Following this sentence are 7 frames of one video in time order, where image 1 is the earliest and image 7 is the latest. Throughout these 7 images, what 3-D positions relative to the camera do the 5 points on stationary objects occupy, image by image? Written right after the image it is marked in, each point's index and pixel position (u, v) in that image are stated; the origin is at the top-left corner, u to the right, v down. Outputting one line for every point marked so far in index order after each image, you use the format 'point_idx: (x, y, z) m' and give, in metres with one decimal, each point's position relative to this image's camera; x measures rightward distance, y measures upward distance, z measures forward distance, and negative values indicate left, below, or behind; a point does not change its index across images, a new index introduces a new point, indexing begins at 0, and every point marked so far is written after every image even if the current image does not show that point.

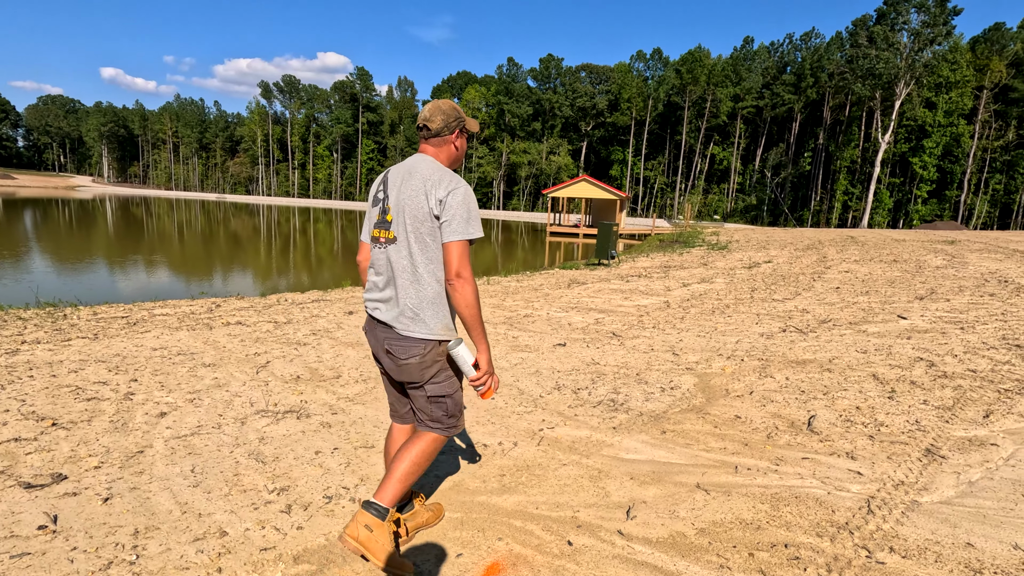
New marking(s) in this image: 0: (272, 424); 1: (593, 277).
0: (-1.4, -0.8, +3.1) m
1: (+1.7, +0.2, +11.0) m
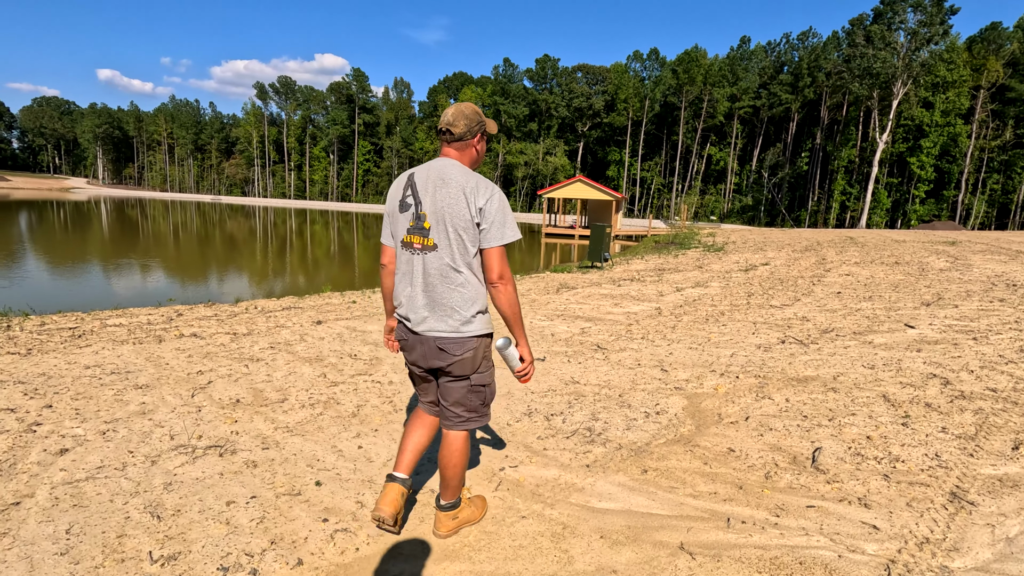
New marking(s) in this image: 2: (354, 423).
0: (-1.6, -0.9, +2.7) m
1: (+1.4, +0.1, +10.6) m
2: (-1.0, -0.8, +3.2) m
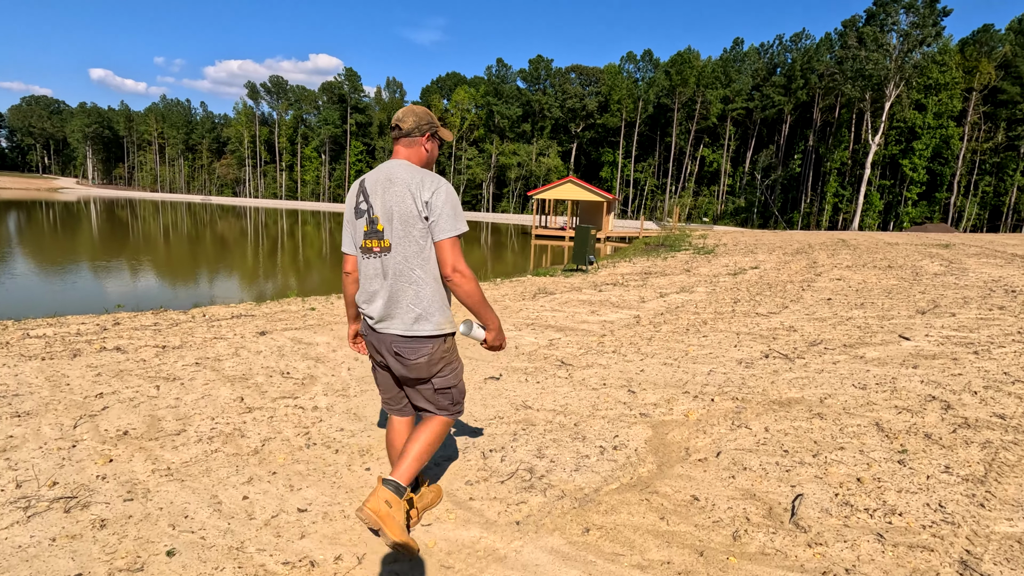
0: (-2.0, -1.0, +2.1) m
1: (+1.0, 0.0, +10.1) m
2: (-1.3, -0.9, +2.7) m
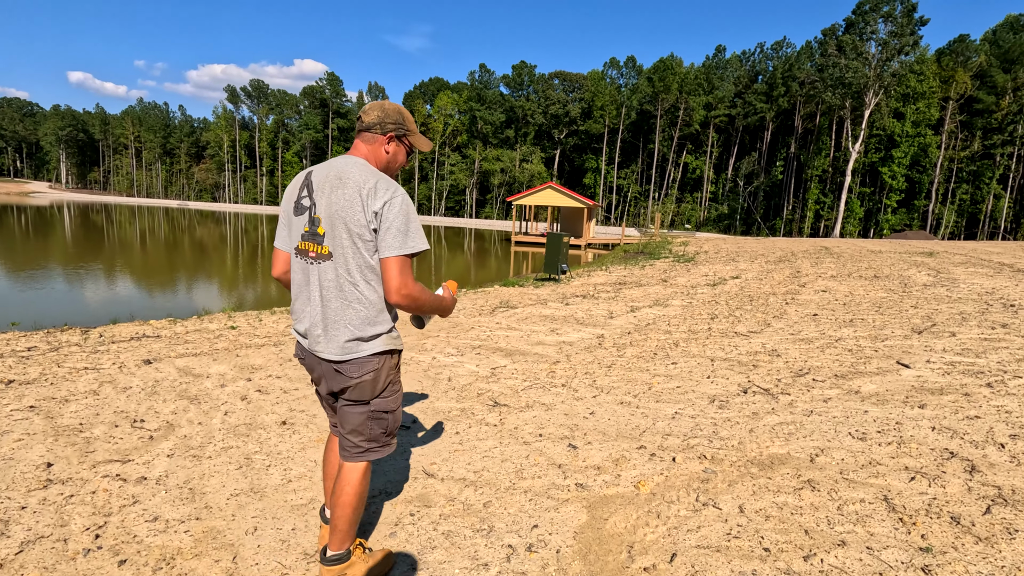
0: (-2.5, -1.1, +1.2) m
1: (+0.3, -0.2, +9.3) m
2: (-1.8, -1.0, +1.8) m
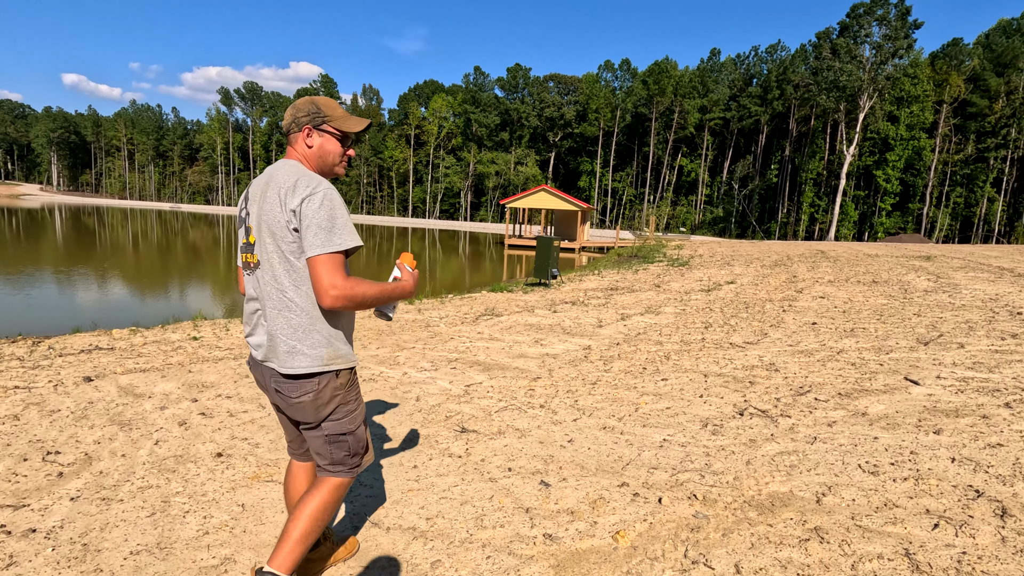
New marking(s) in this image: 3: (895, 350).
0: (-2.6, -1.1, +0.8) m
1: (+0.1, -0.3, +8.9) m
2: (-2.0, -1.1, +1.4) m
3: (+3.8, -0.6, +5.3) m
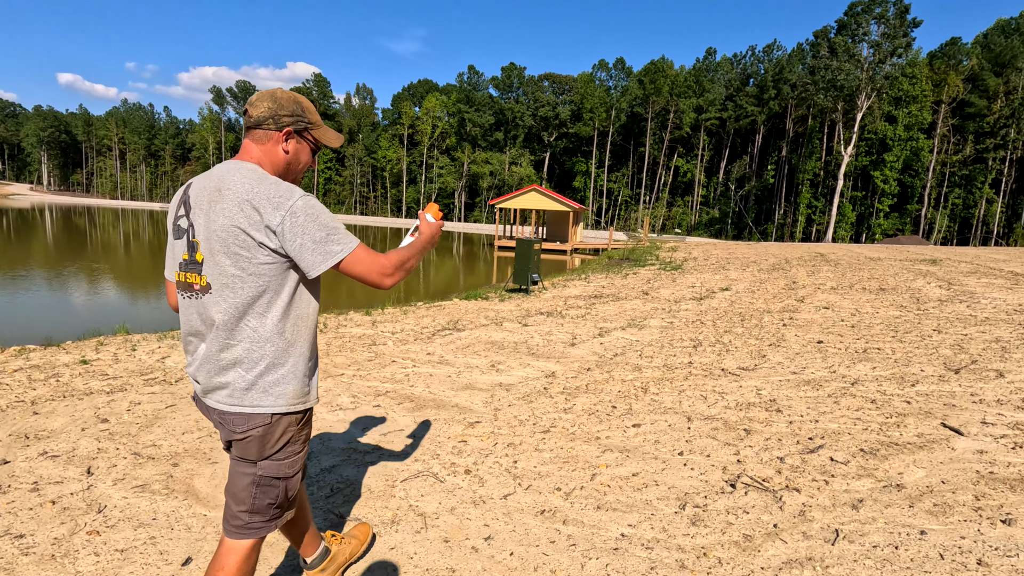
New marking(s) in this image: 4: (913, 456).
0: (-3.1, -1.3, -0.2) m
1: (-0.4, -0.4, +8.0) m
2: (-2.4, -1.2, +0.4) m
3: (+3.3, -0.7, +4.3) m
4: (+2.2, -0.9, +3.0) m
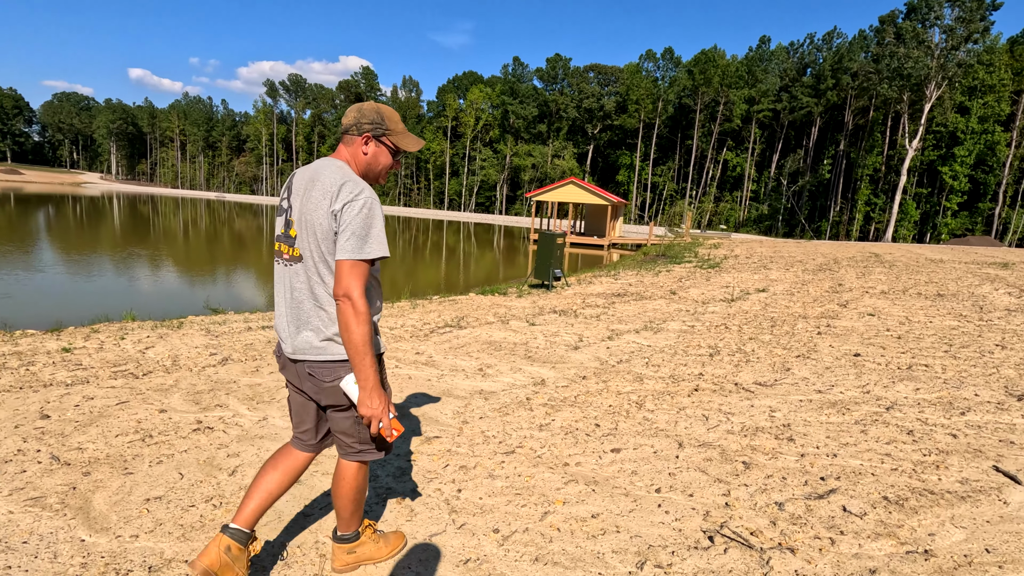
0: (-3.6, -1.2, -0.3) m
1: (-0.3, -0.4, +7.5) m
2: (-2.9, -1.2, +0.2) m
3: (+3.1, -0.8, +3.6) m
4: (+2.0, -1.0, +2.4) m
